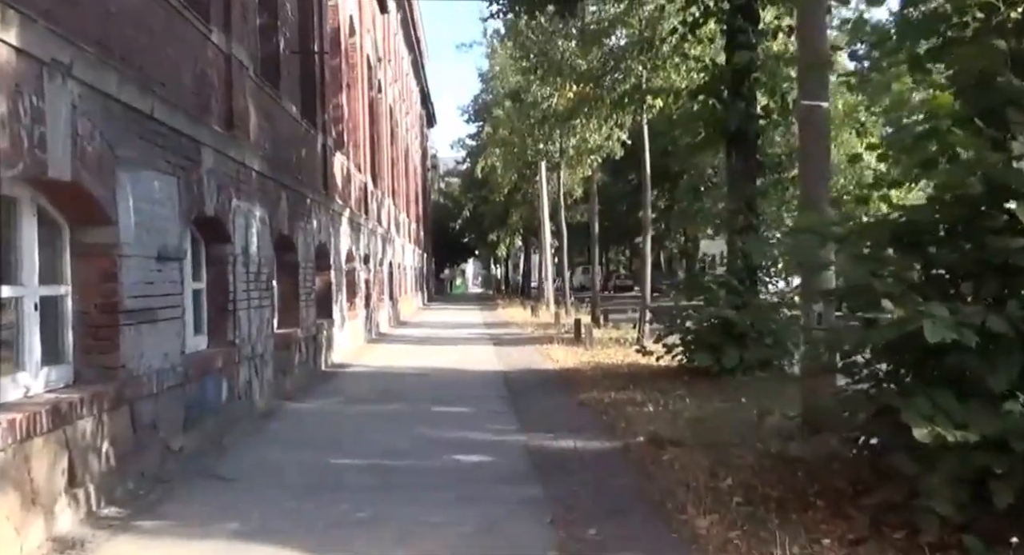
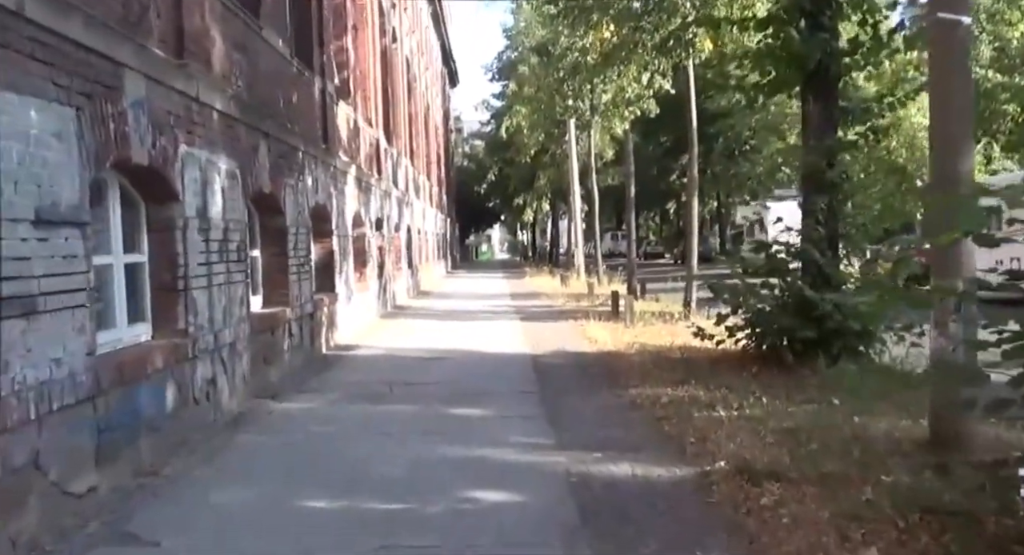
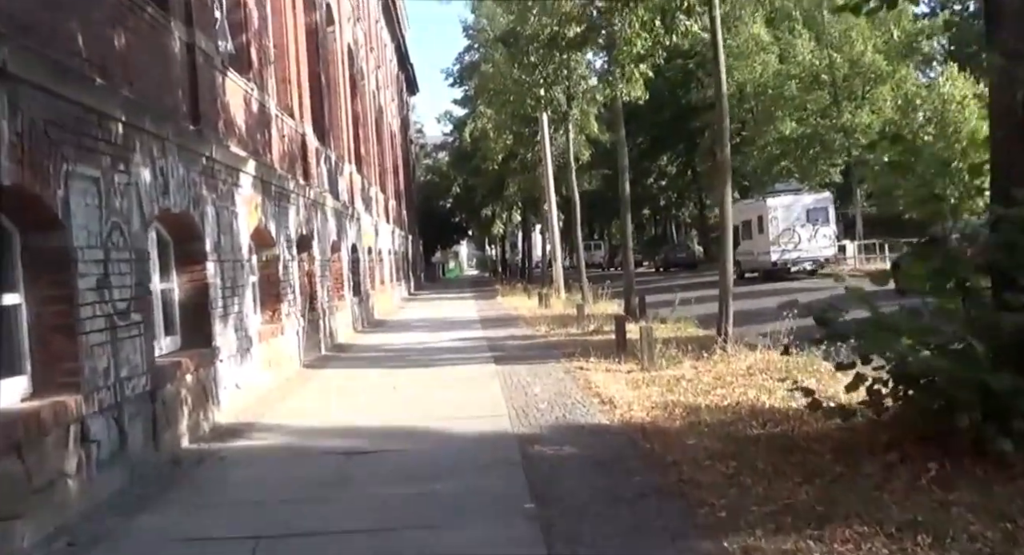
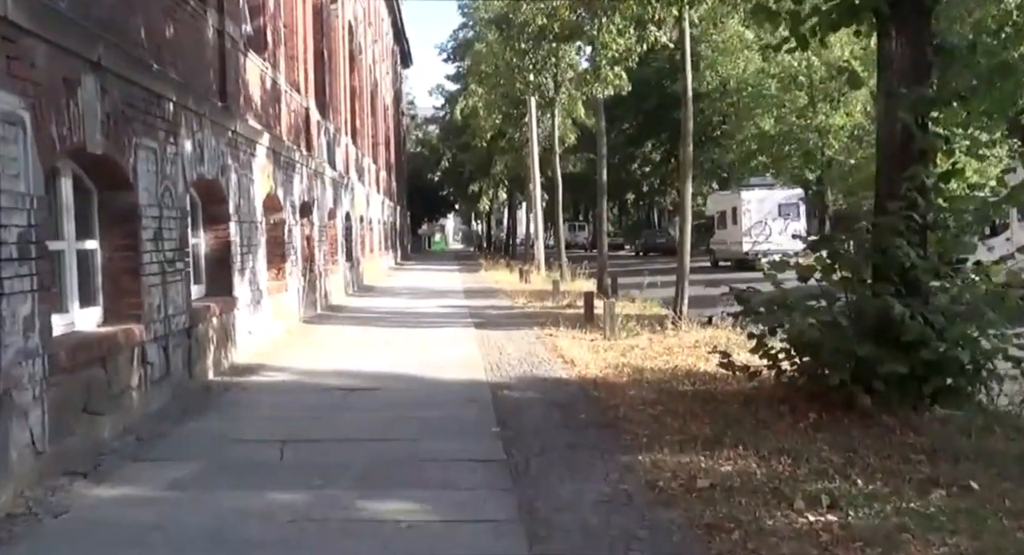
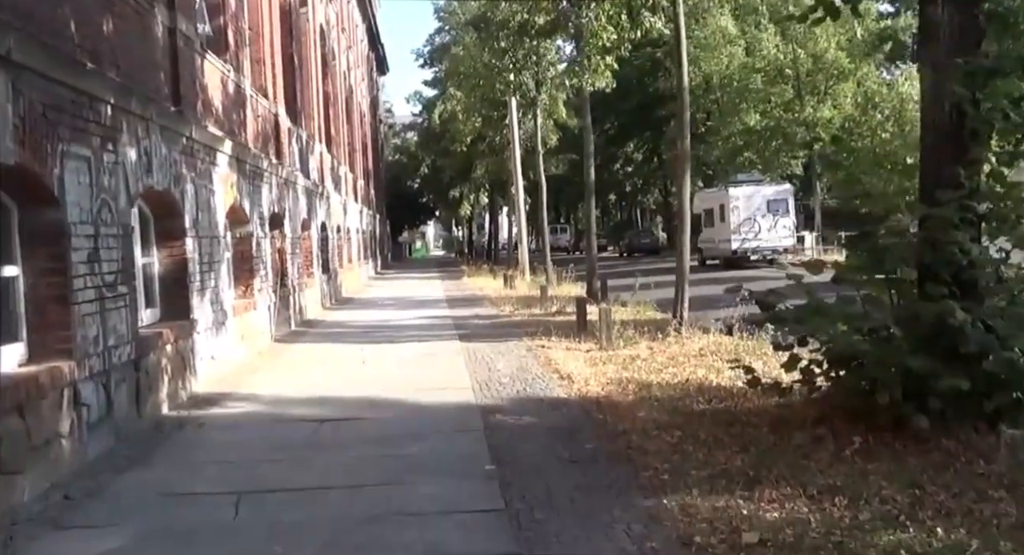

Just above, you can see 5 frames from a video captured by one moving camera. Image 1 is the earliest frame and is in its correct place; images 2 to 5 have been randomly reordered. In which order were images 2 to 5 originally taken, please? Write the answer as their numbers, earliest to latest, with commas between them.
2, 4, 5, 3
